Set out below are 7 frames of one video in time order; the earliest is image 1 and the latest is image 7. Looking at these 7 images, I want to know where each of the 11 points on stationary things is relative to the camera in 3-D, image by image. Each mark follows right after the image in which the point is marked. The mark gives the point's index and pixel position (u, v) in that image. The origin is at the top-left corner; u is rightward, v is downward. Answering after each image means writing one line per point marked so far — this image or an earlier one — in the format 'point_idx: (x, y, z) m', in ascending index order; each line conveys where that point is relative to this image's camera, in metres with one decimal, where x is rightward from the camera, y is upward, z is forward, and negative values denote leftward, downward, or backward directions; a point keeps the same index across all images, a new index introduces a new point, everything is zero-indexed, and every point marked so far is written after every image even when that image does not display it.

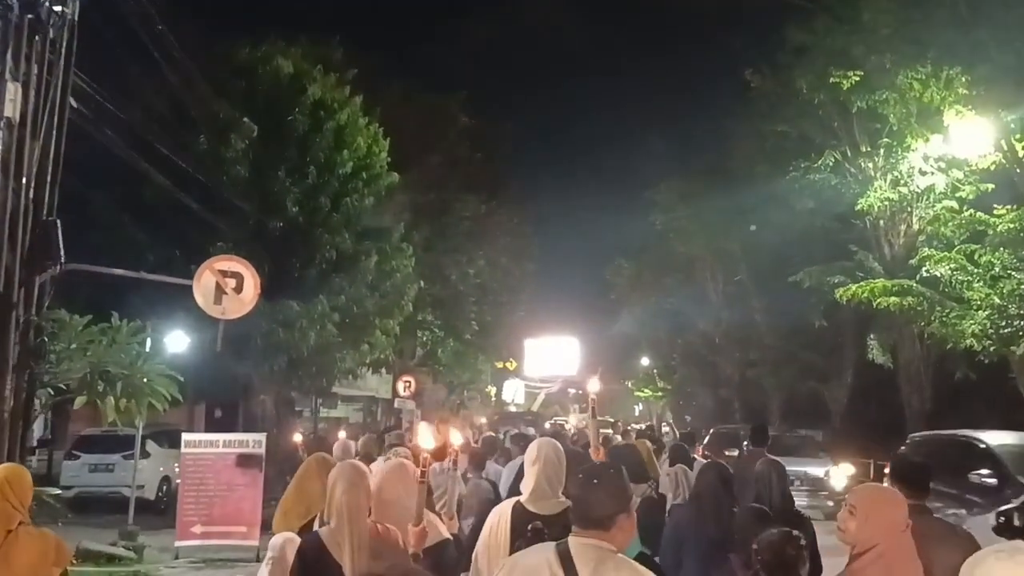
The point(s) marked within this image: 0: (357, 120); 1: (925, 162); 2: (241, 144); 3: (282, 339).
0: (-2.9, +3.2, +19.5) m
1: (+7.2, +2.2, +18.6) m
2: (-4.9, +2.6, +18.6) m
3: (-4.2, -0.9, +18.6) m
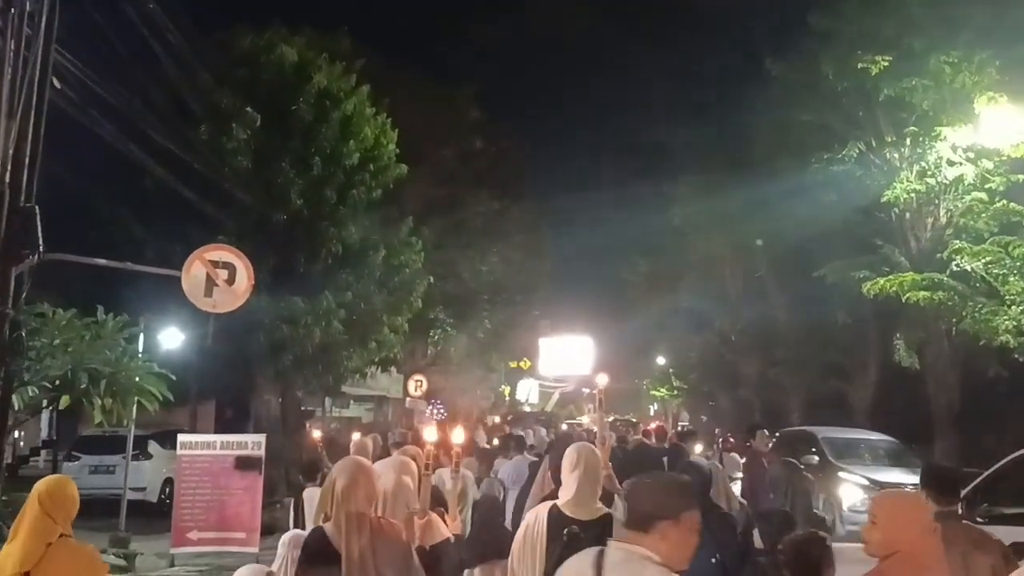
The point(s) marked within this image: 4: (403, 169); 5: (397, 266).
0: (-2.7, +3.2, +18.9) m
1: (+7.4, +2.3, +17.8) m
2: (-4.7, +2.7, +18.0) m
3: (-4.0, -0.8, +18.0) m
4: (-2.1, +2.3, +19.8) m
5: (-2.2, +0.4, +20.0) m
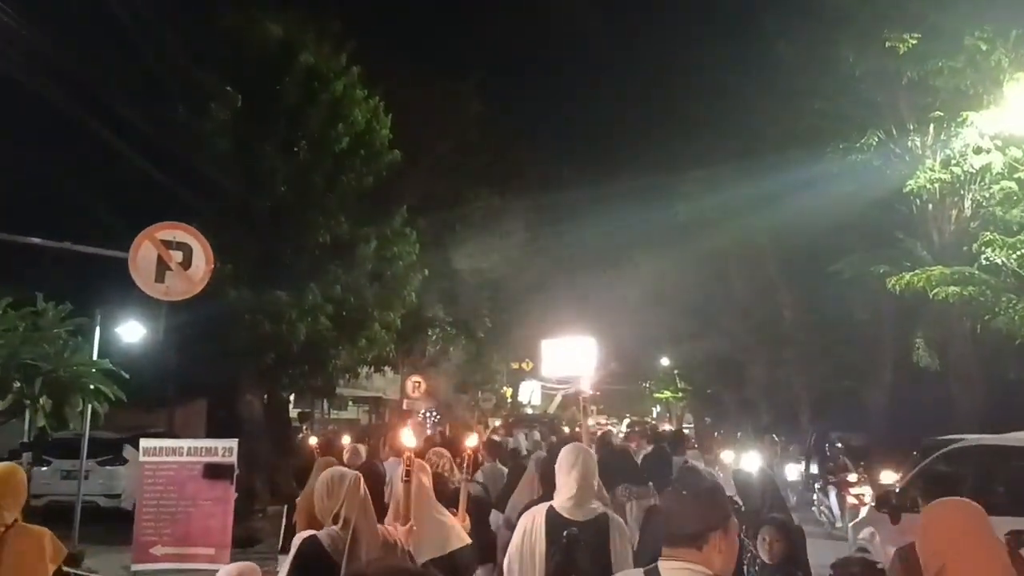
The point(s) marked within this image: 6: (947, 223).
0: (-2.7, +3.3, +17.8) m
1: (+7.4, +2.4, +16.7) m
2: (-4.7, +2.8, +16.9) m
3: (-4.0, -0.7, +16.9) m
4: (-2.0, +2.4, +18.7) m
5: (-2.2, +0.5, +18.9) m
6: (+8.0, +1.2, +19.5) m
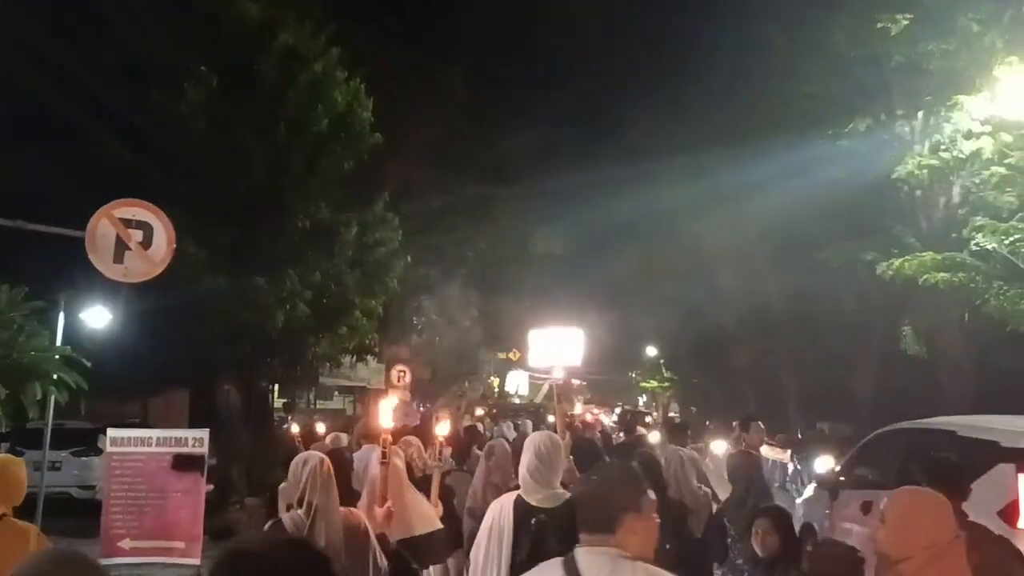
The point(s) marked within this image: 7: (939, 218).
0: (-2.9, +3.6, +17.4) m
1: (+7.1, +2.6, +16.4) m
2: (-5.0, +3.0, +16.5) m
3: (-4.2, -0.5, +16.5) m
4: (-2.3, +2.6, +18.3) m
5: (-2.5, +0.8, +18.5) m
6: (+7.7, +1.4, +19.2) m
7: (+7.8, +1.3, +19.2) m
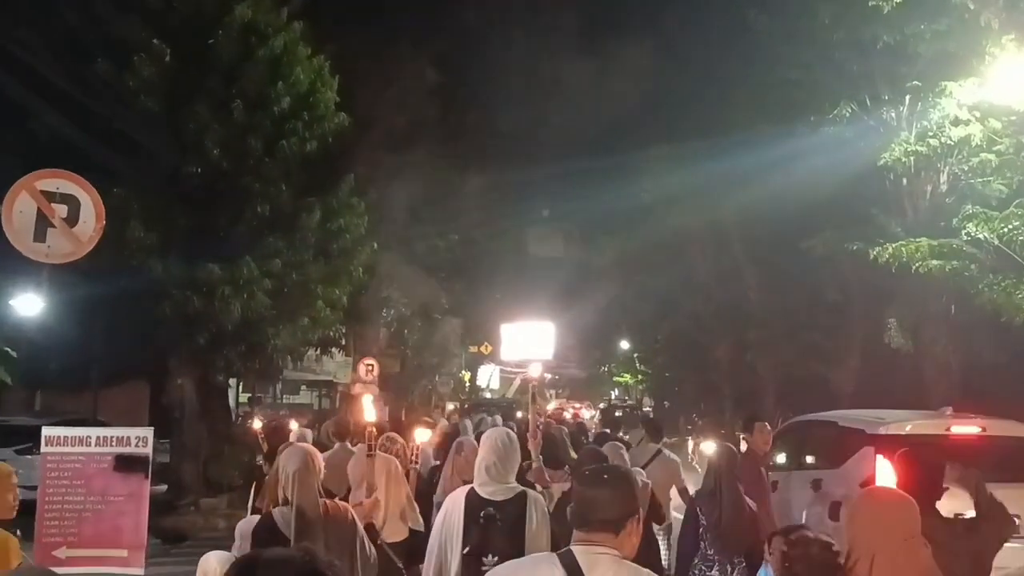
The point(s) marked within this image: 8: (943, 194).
0: (-3.4, +3.7, +16.5) m
1: (+6.7, +2.7, +15.8) m
2: (-5.3, +3.2, +15.5) m
3: (-4.6, -0.3, +15.6) m
4: (-2.8, +2.8, +17.5) m
5: (-2.9, +0.9, +17.6) m
6: (+7.3, +1.6, +18.6) m
7: (+7.3, +1.4, +18.6) m
8: (+7.4, +1.6, +18.1) m
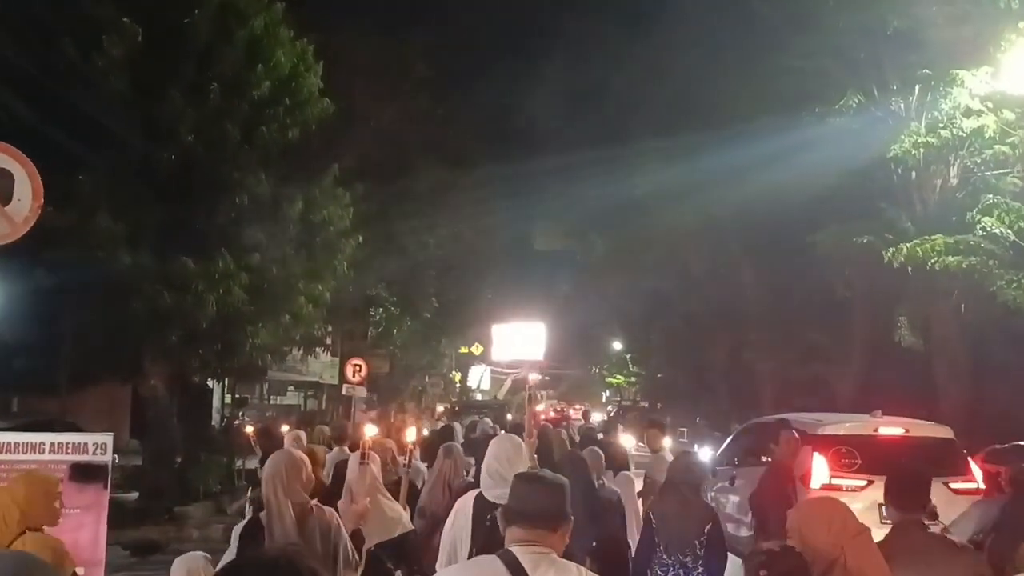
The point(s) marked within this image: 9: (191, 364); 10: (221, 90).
0: (-3.5, +3.8, +15.7) m
1: (+6.7, +2.7, +15.0) m
2: (-5.4, +3.3, +14.7) m
3: (-4.7, -0.3, +14.7) m
4: (-2.9, +2.8, +16.6) m
5: (-3.1, +1.0, +16.8) m
6: (+7.1, +1.6, +17.9) m
7: (+7.2, +1.5, +17.8) m
8: (+7.3, +1.7, +17.3) m
9: (-4.7, -1.1, +15.7) m
10: (-4.1, +2.8, +15.1) m
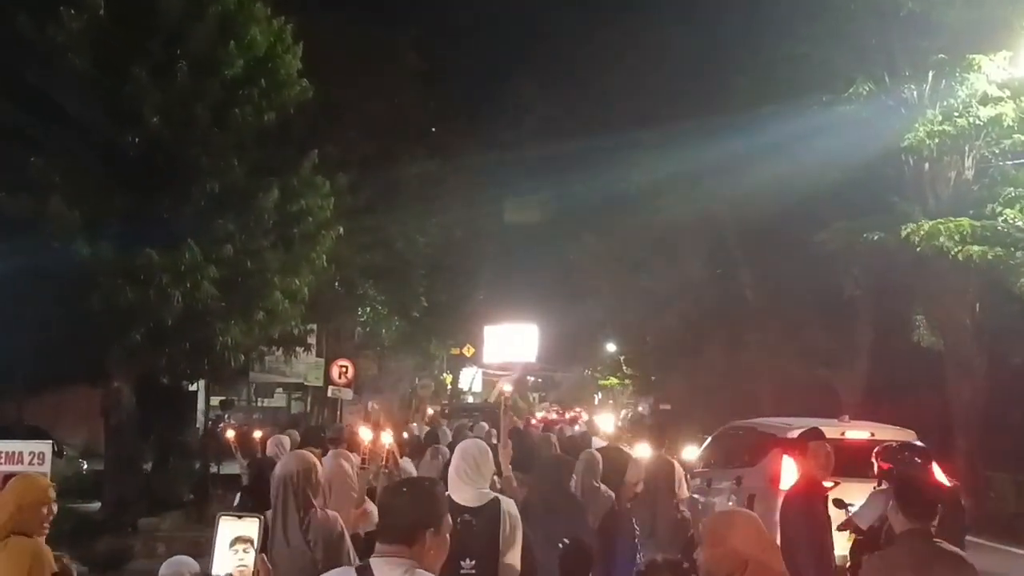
0: (-3.6, +3.8, +14.7) m
1: (+6.6, +2.8, +14.1) m
2: (-5.5, +3.3, +13.7) m
3: (-4.8, -0.2, +13.7) m
4: (-3.0, +2.9, +15.6) m
5: (-3.2, +1.1, +15.8) m
6: (+7.0, +1.7, +17.0) m
7: (+7.1, +1.5, +16.9) m
8: (+7.2, +1.7, +16.4) m
9: (-4.8, -1.1, +14.7) m
10: (-4.2, +2.9, +14.1) m
